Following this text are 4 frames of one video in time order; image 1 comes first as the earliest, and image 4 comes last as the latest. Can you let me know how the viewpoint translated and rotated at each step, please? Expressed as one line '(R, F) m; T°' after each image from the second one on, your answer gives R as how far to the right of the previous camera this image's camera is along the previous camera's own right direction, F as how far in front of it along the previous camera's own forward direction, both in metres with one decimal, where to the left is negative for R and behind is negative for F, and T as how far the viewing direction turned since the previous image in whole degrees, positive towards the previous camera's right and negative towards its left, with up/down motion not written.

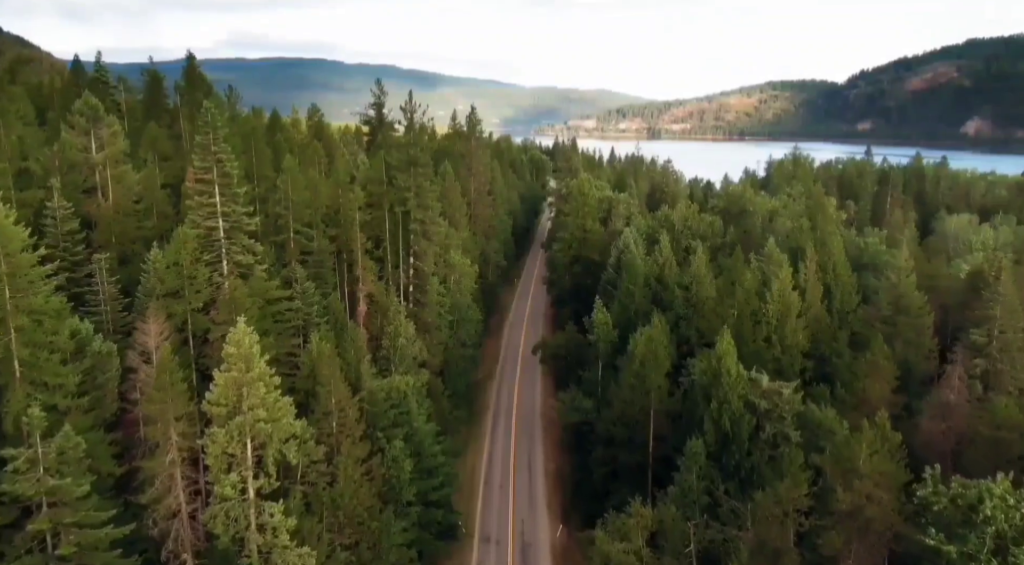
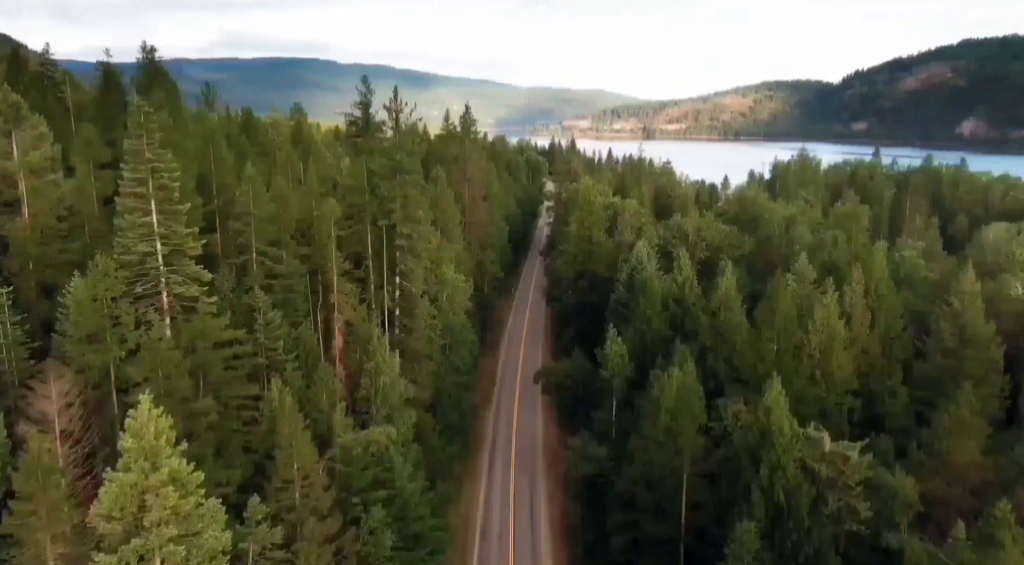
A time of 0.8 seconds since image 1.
(-0.3, +6.5) m; 0°
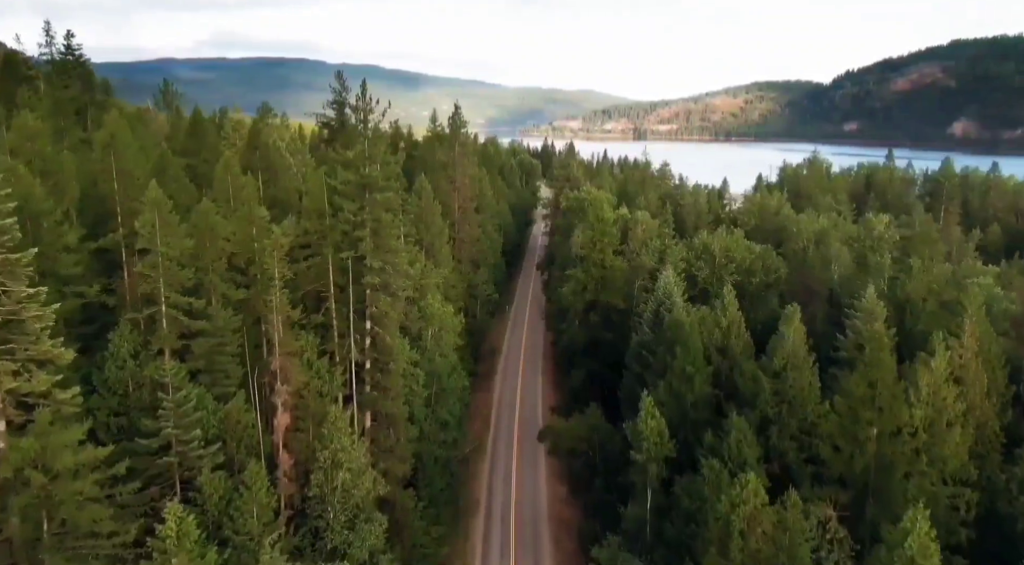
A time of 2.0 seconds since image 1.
(-0.5, +10.0) m; +1°
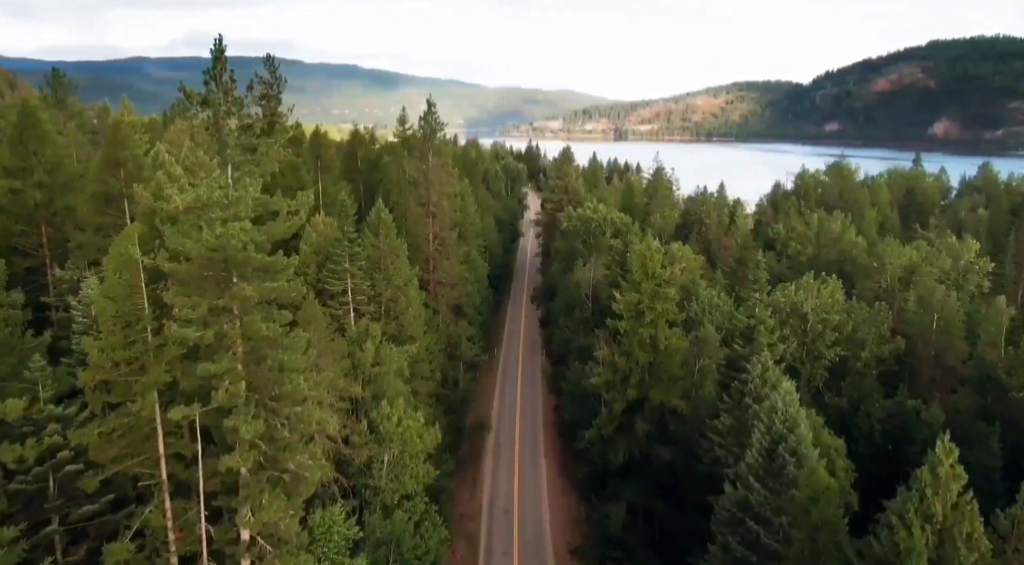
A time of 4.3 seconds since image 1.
(-1.0, +18.7) m; +2°
